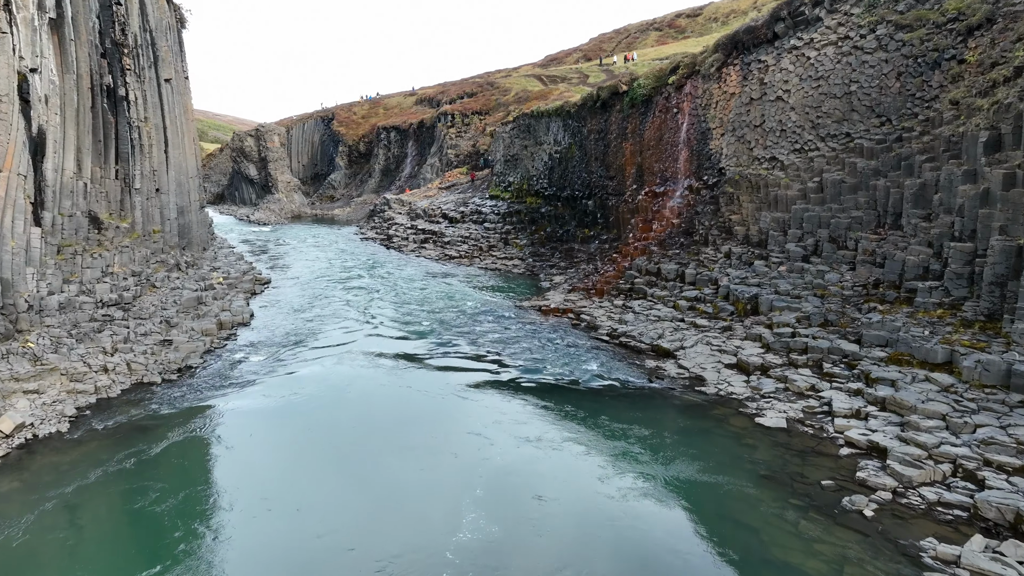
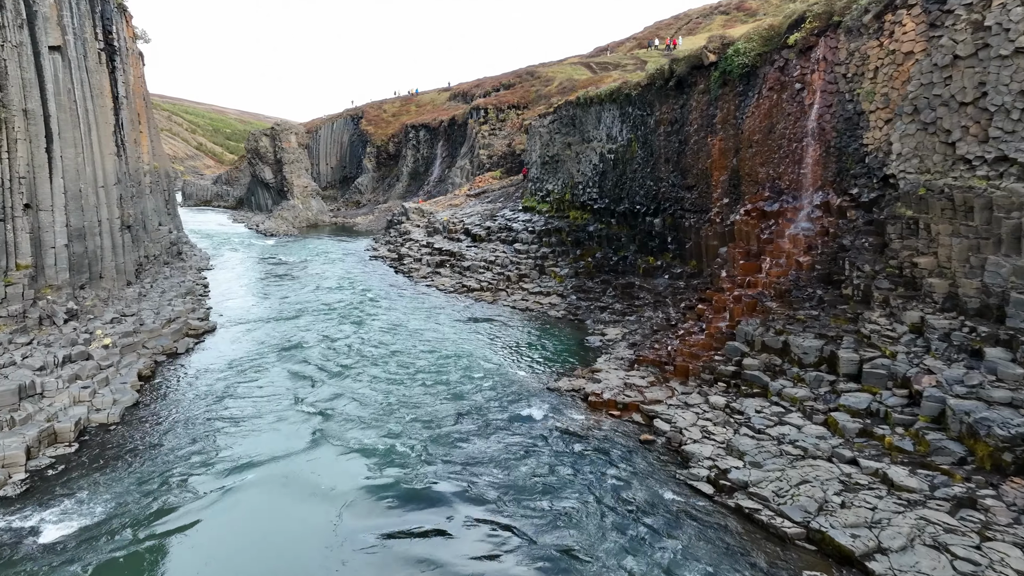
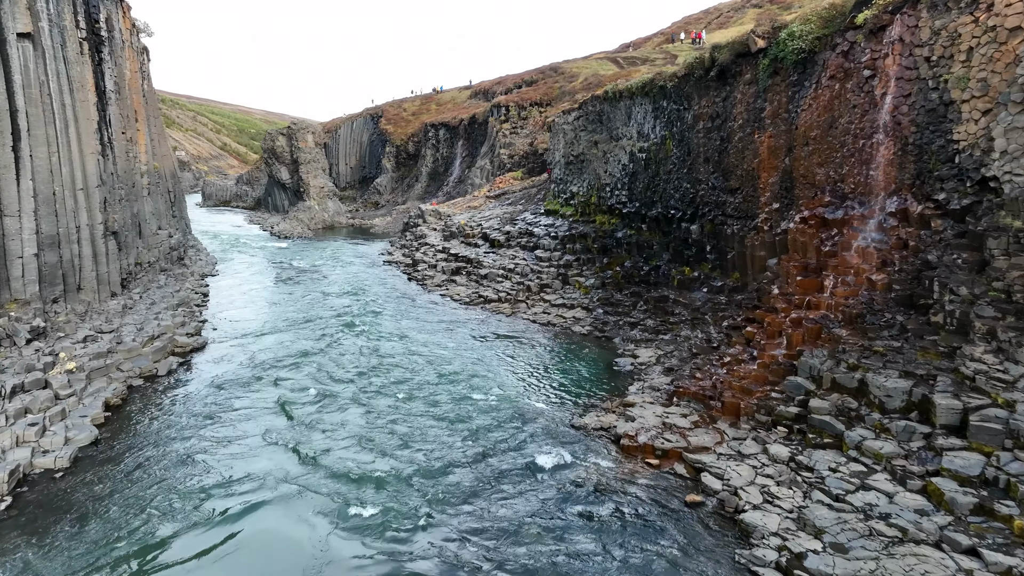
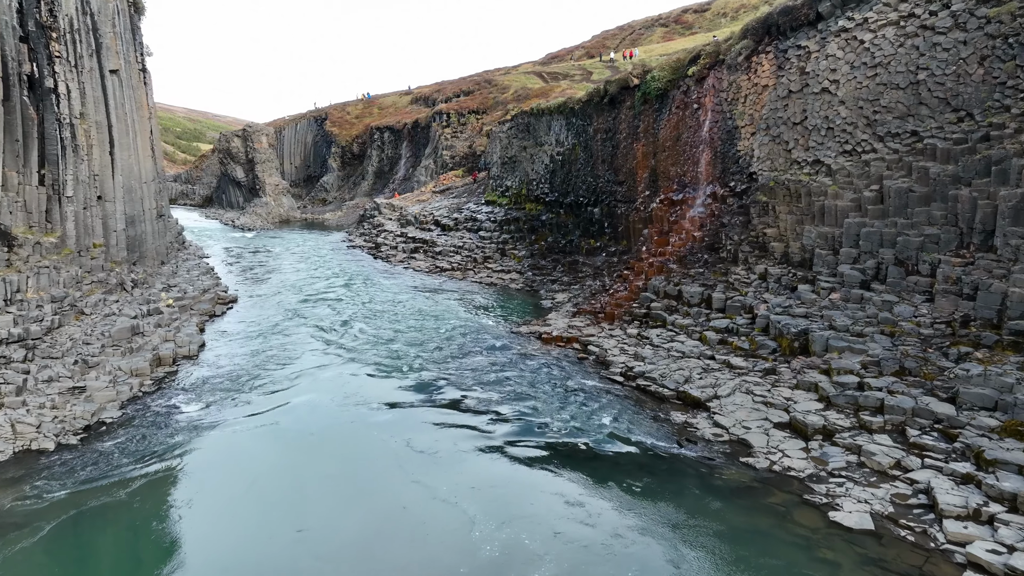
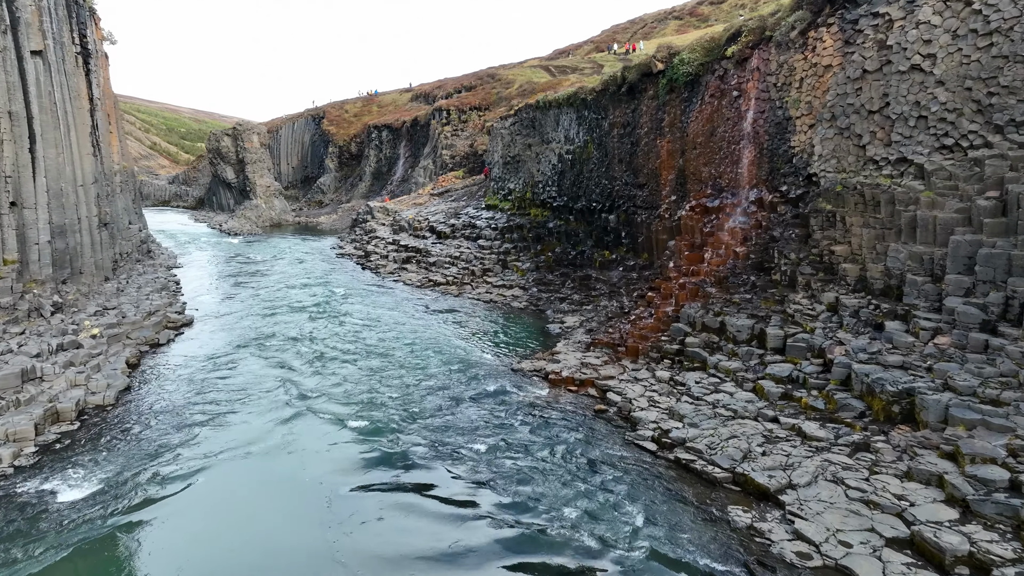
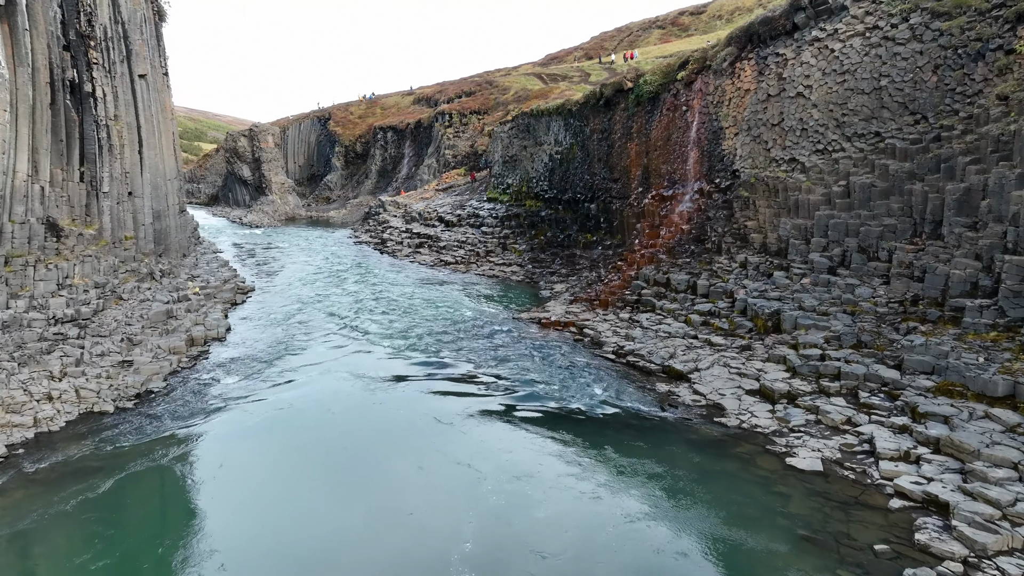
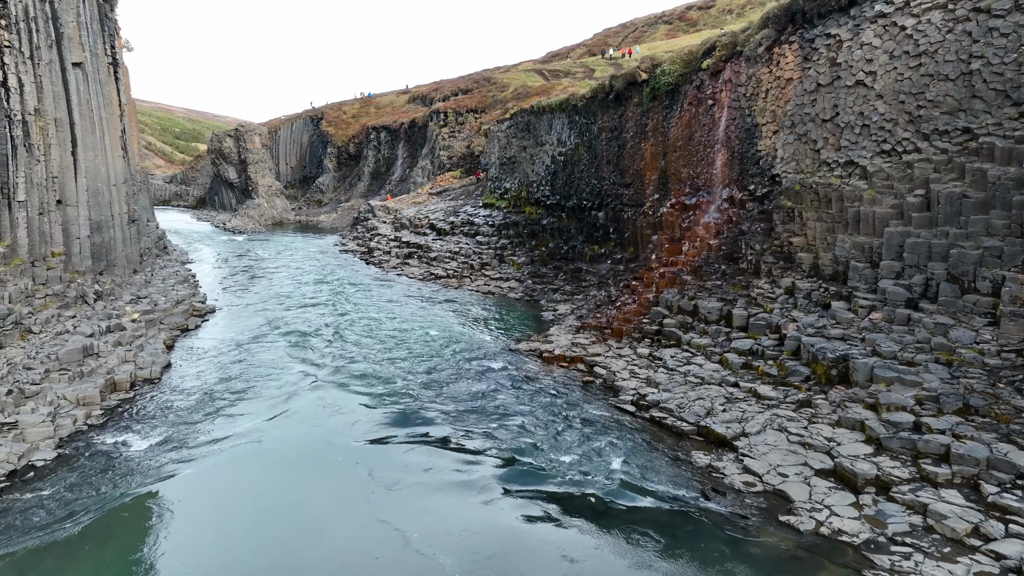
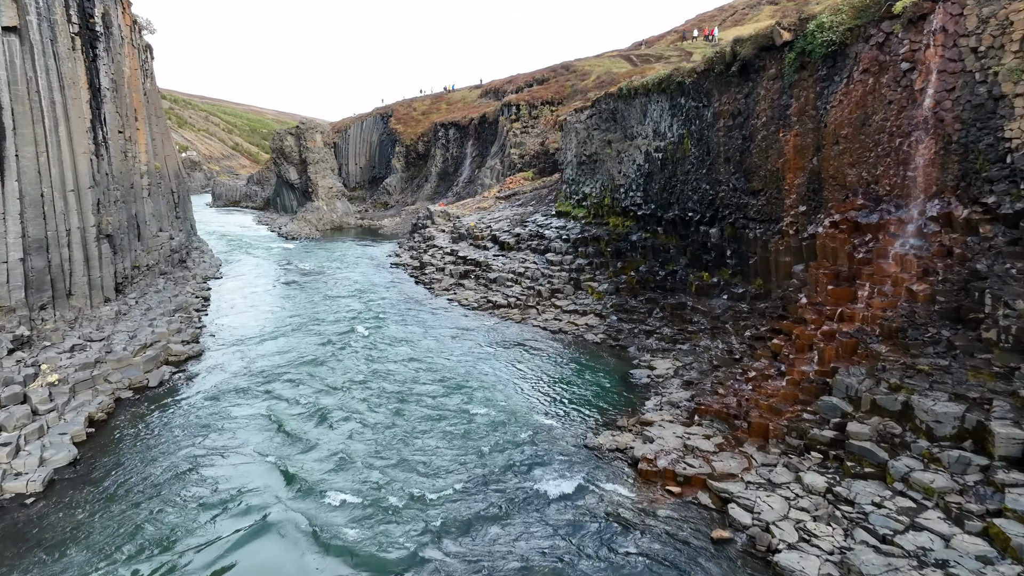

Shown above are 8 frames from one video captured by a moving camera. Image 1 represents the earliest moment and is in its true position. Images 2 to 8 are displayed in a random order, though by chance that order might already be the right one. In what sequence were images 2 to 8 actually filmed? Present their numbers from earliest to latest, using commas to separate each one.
6, 4, 7, 5, 2, 3, 8
